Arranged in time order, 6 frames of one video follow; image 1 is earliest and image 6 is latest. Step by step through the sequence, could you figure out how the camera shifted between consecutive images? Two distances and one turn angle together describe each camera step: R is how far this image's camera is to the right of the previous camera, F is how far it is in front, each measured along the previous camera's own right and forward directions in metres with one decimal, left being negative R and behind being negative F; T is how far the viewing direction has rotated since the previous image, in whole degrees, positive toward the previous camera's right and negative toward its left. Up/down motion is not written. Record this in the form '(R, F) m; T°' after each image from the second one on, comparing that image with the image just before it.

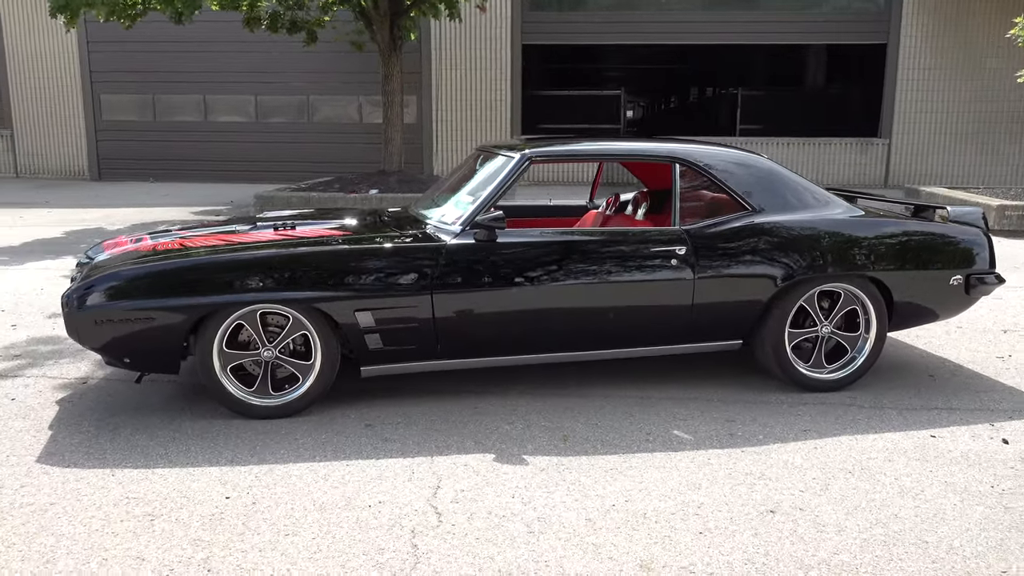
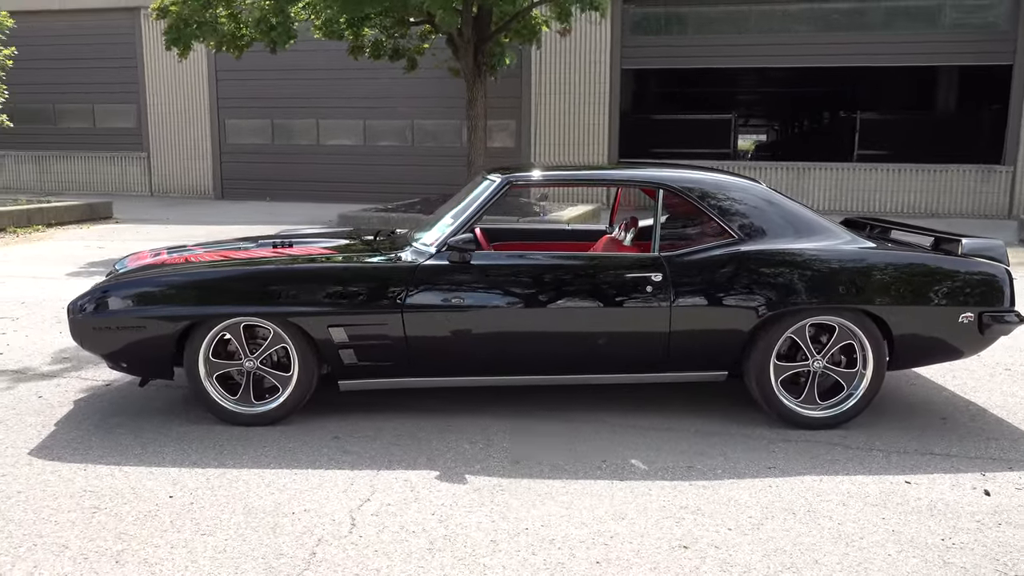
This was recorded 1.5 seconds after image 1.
(+0.8, 0.0) m; -9°
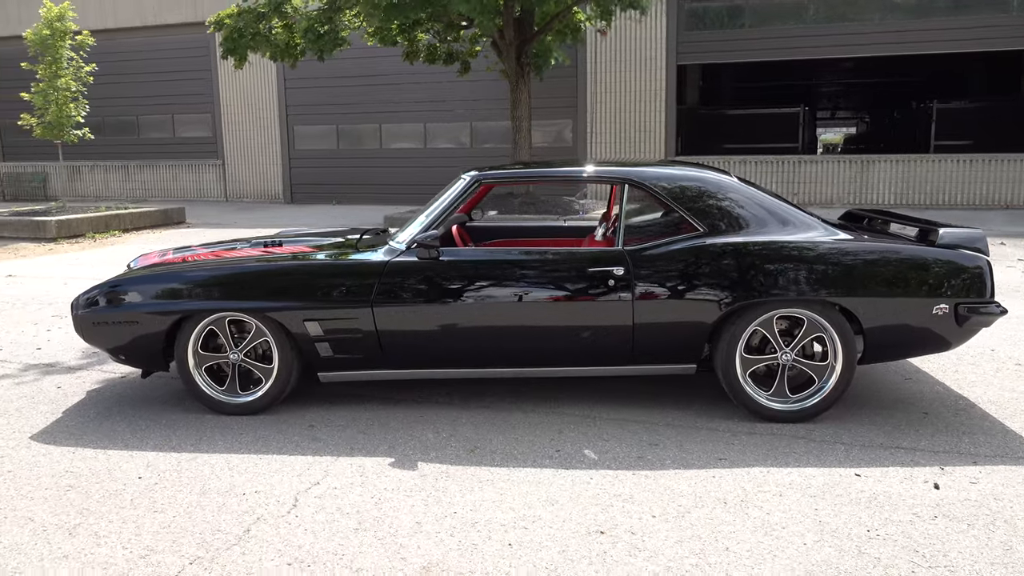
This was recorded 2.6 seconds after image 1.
(+0.6, -0.1) m; -6°
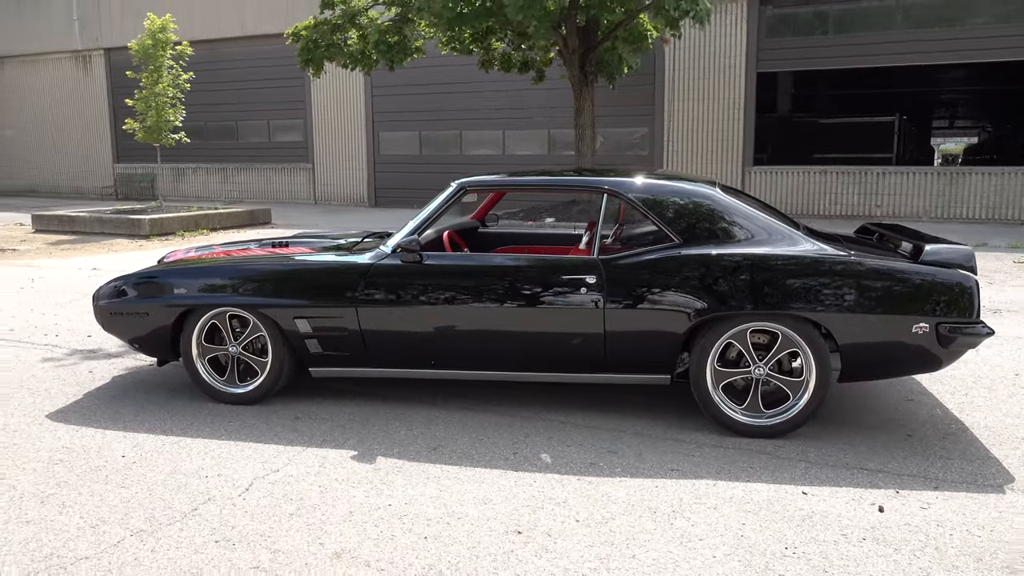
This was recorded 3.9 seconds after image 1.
(+0.7, -0.1) m; -7°
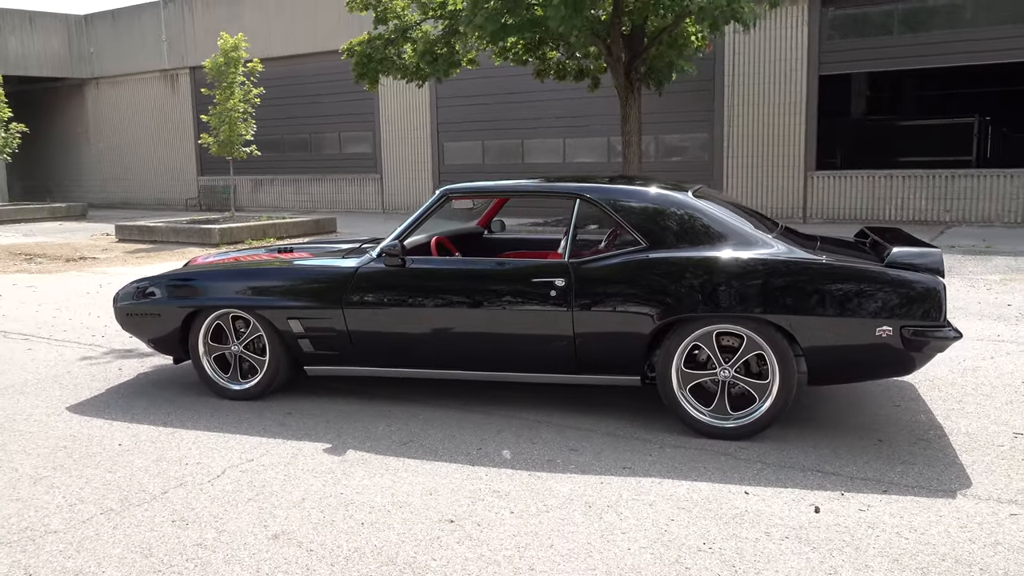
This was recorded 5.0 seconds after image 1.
(+0.6, -0.1) m; -6°
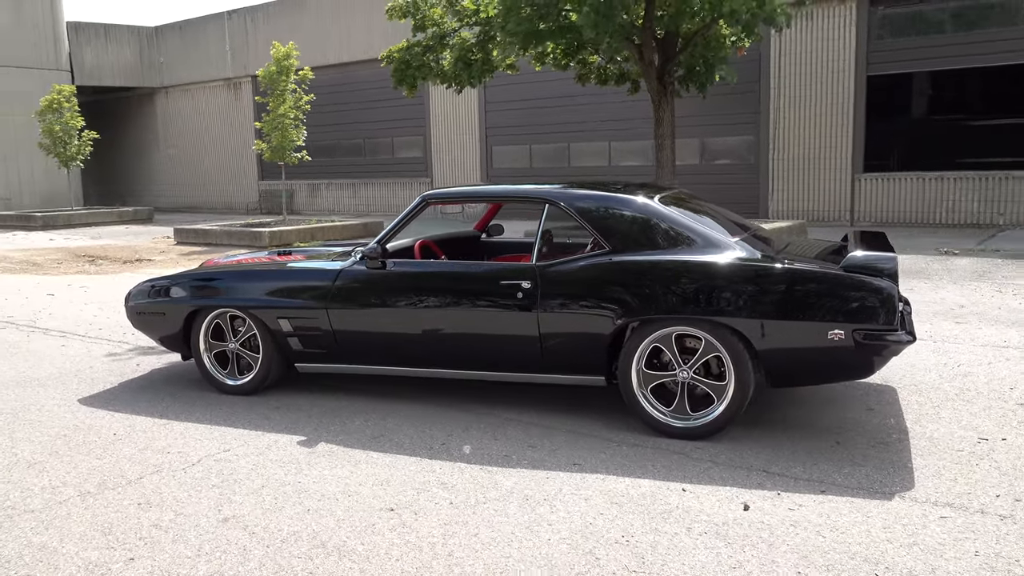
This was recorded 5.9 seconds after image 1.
(+0.5, -0.1) m; -5°
